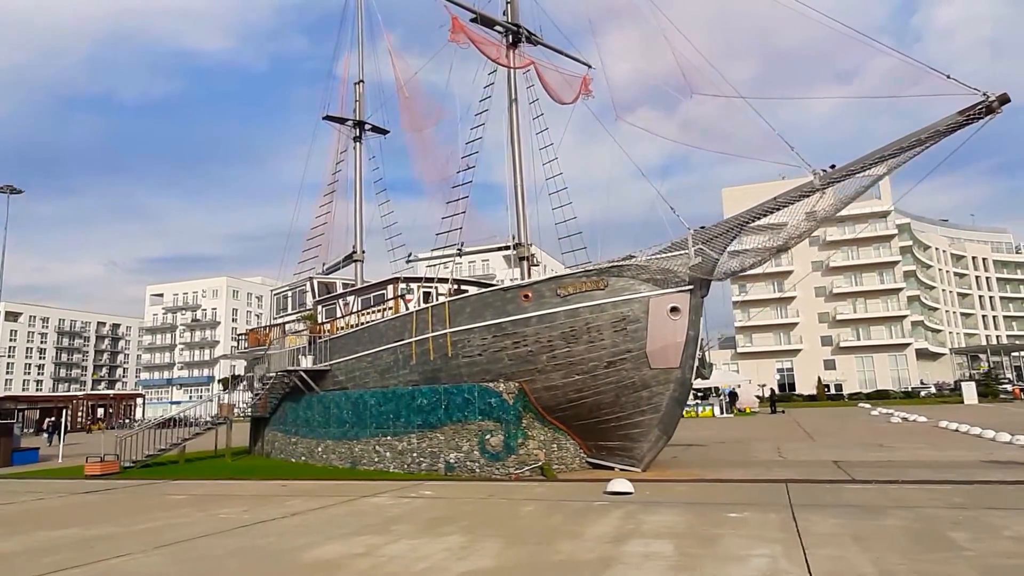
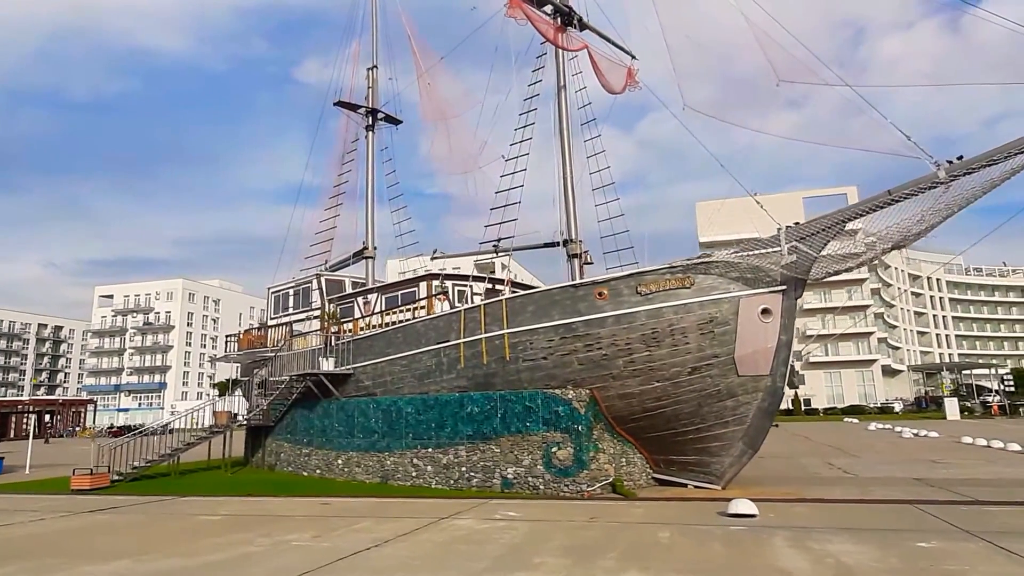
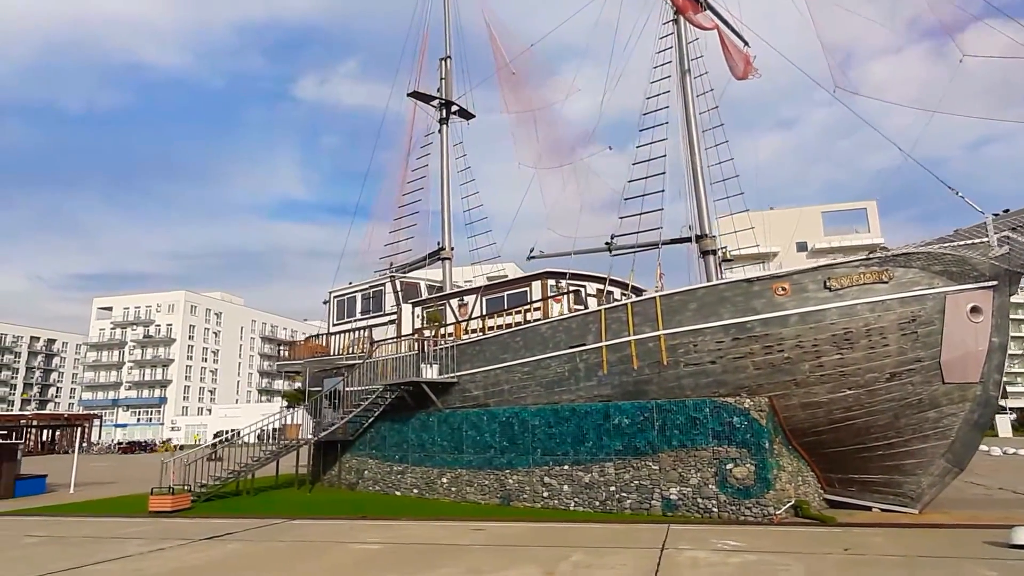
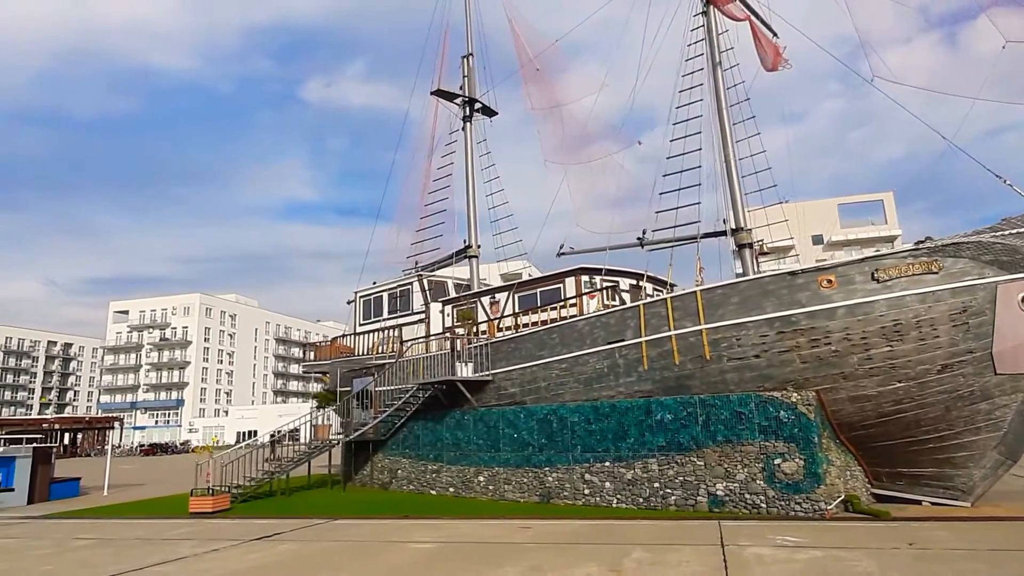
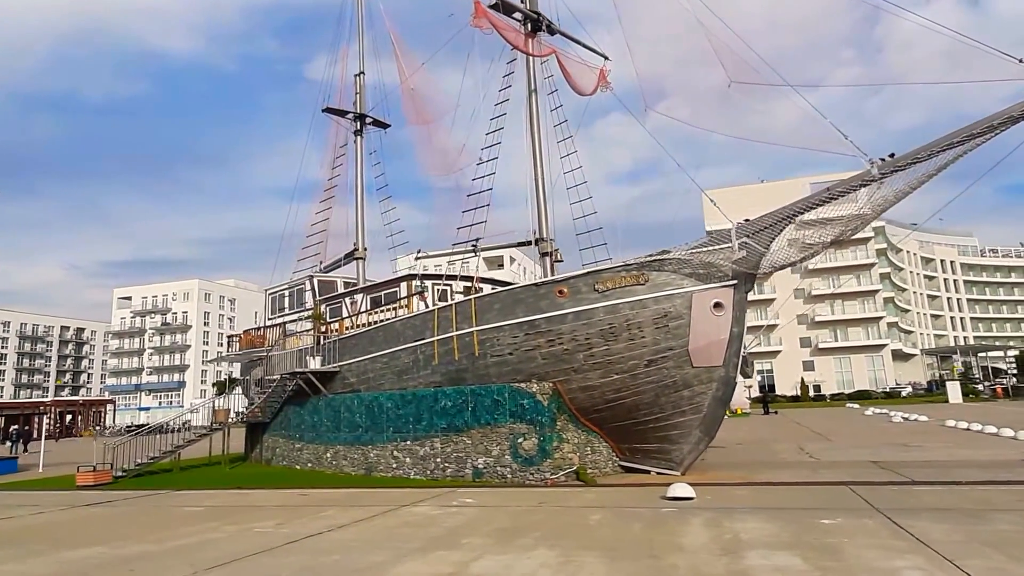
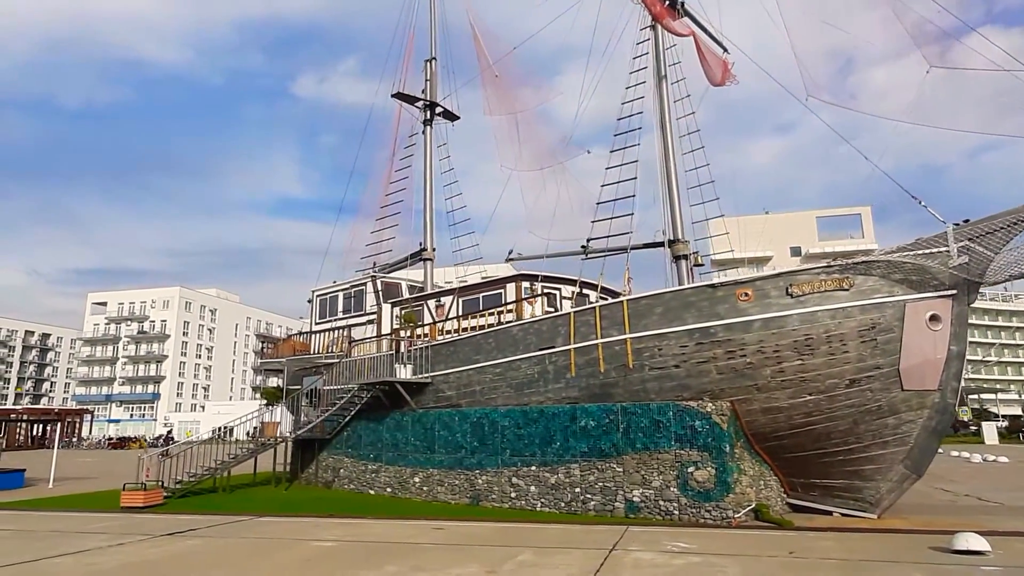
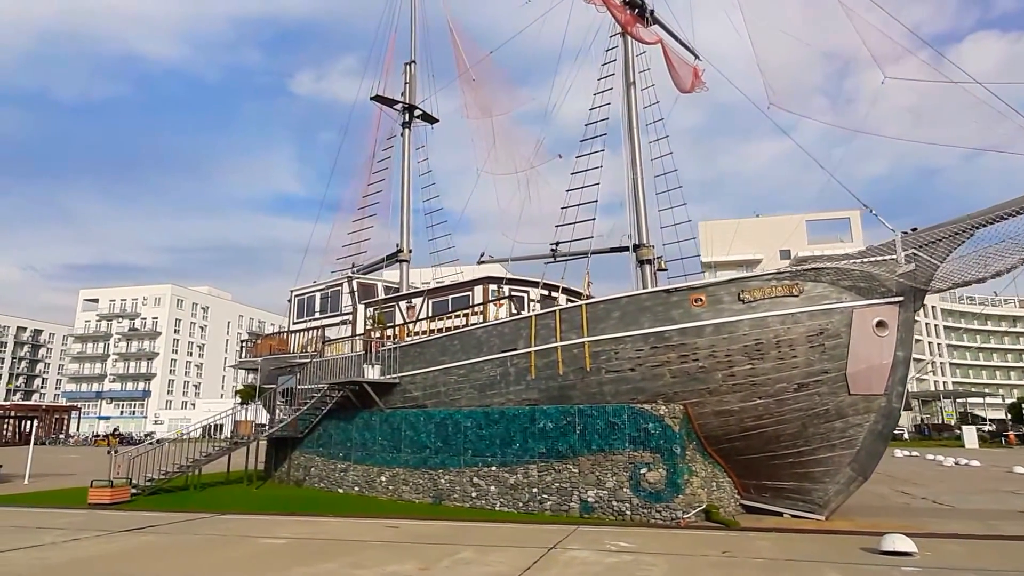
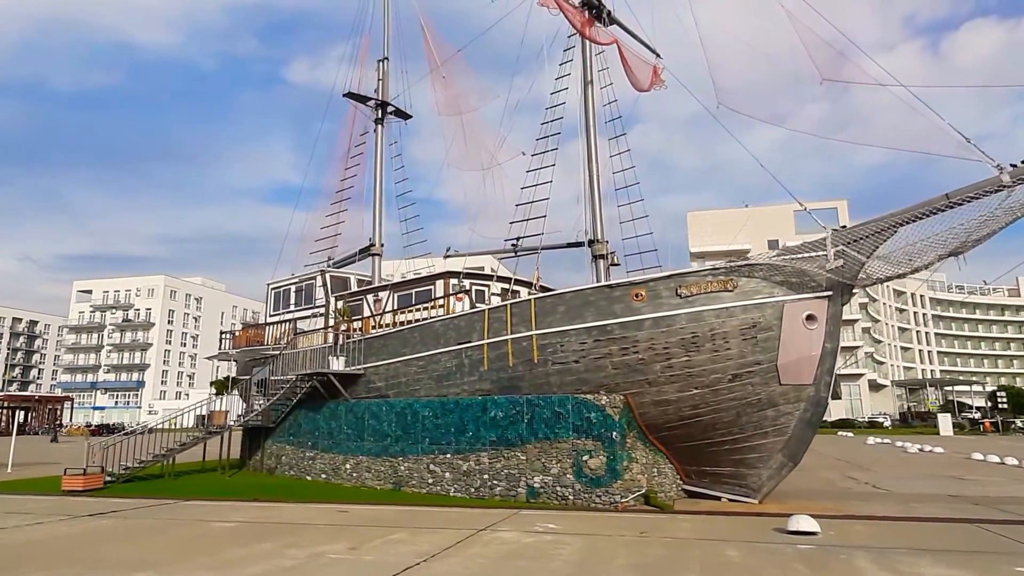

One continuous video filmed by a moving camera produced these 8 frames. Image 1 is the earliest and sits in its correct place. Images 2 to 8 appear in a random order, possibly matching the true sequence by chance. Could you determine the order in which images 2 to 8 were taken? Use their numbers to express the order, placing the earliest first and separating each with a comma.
5, 2, 8, 7, 6, 3, 4
